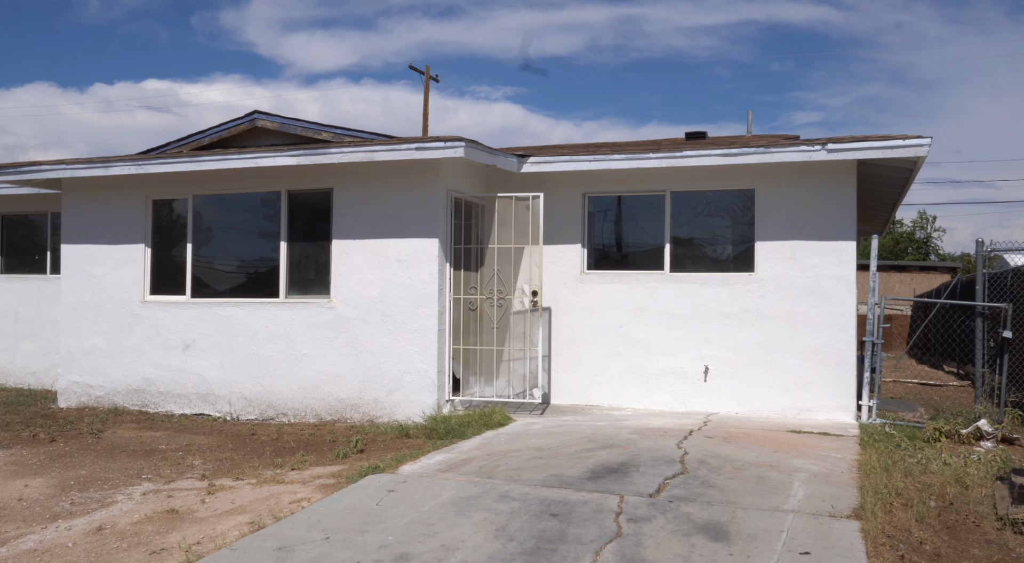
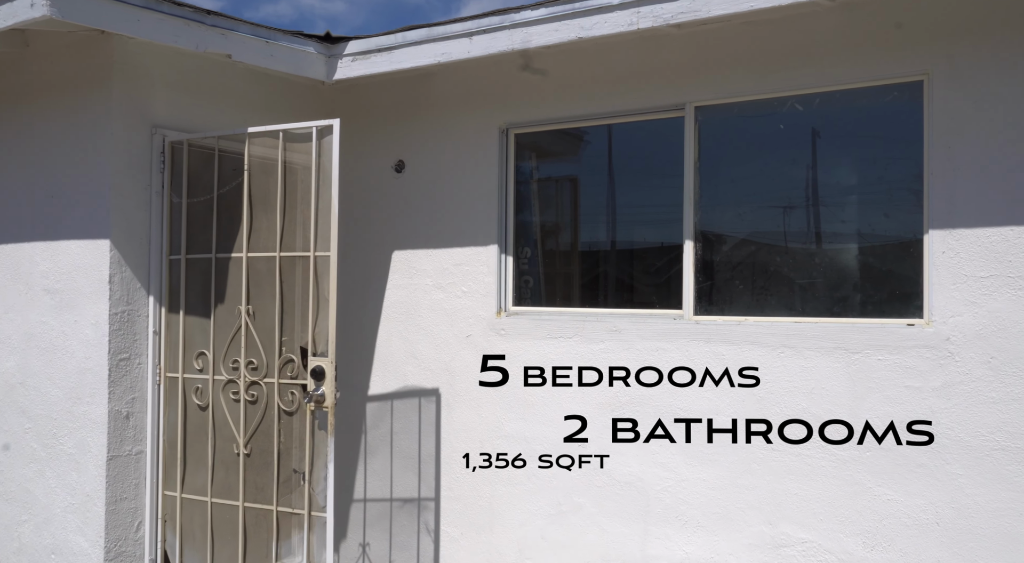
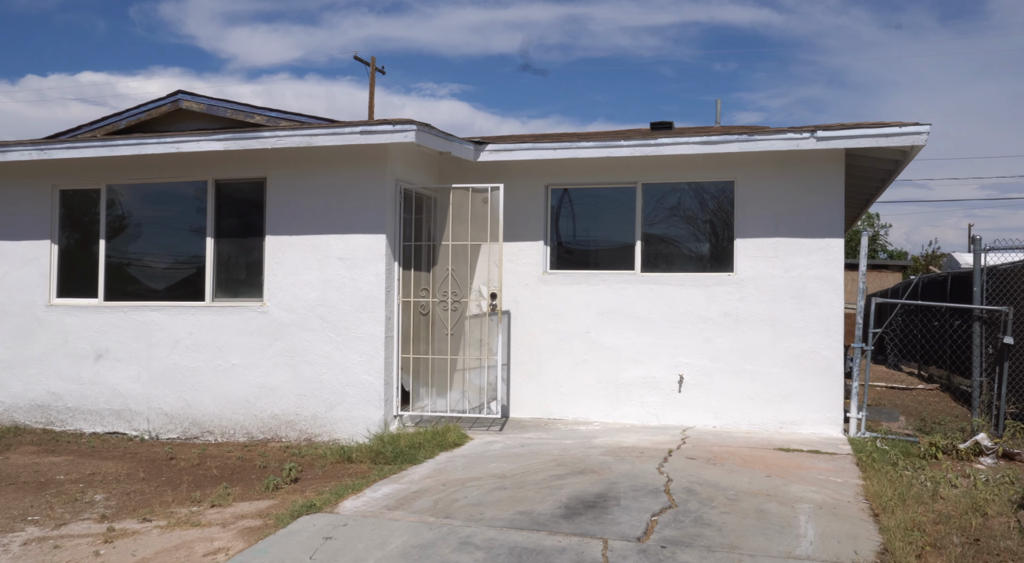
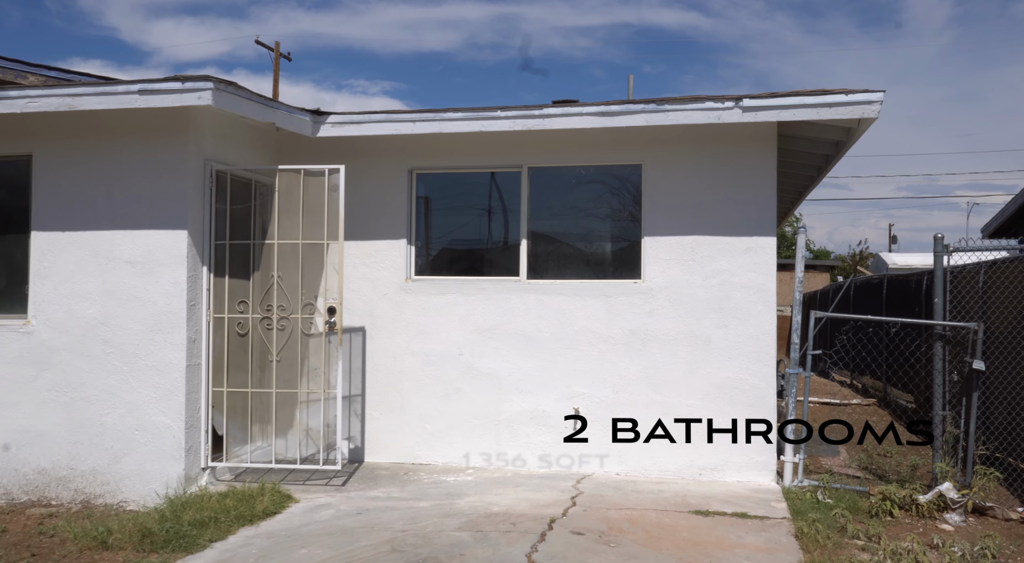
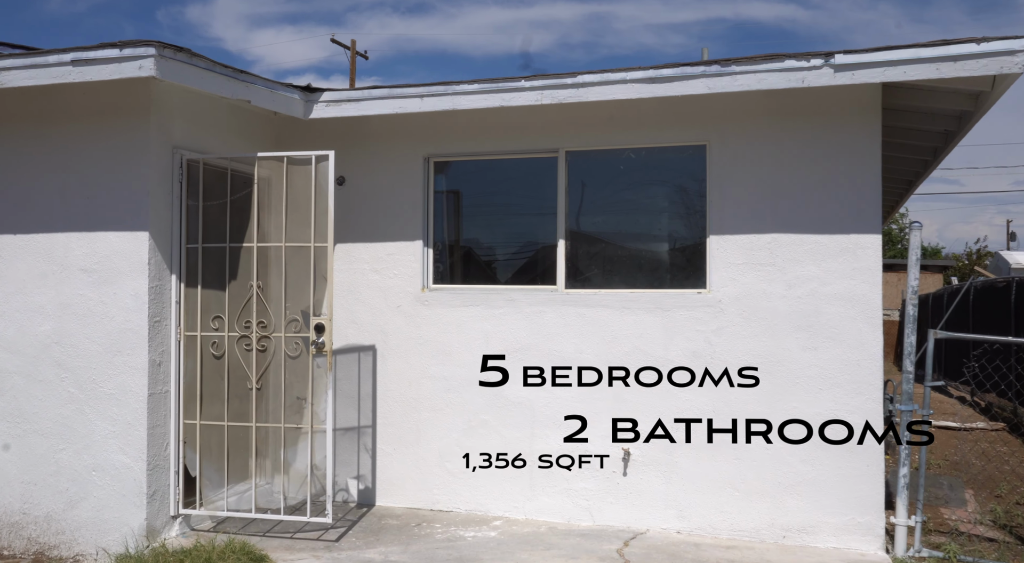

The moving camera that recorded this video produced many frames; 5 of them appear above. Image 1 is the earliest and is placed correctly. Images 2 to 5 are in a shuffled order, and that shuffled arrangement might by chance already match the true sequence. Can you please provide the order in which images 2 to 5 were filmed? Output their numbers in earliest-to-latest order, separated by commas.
3, 4, 5, 2
